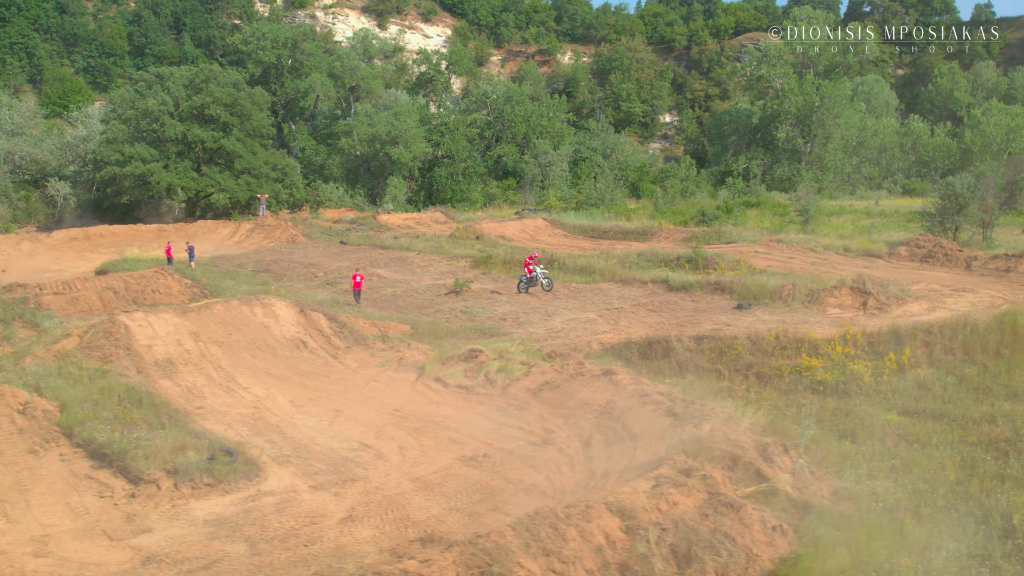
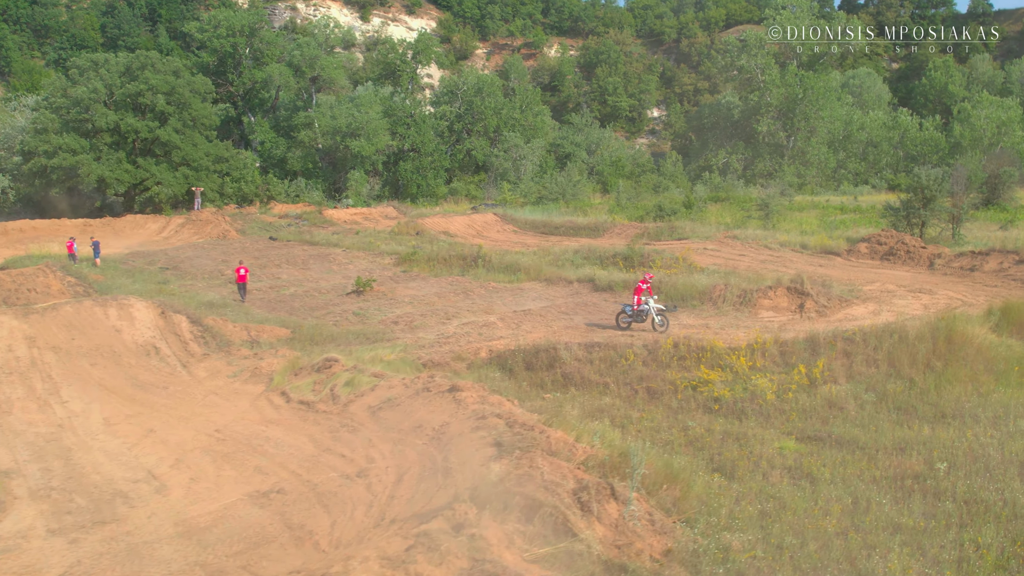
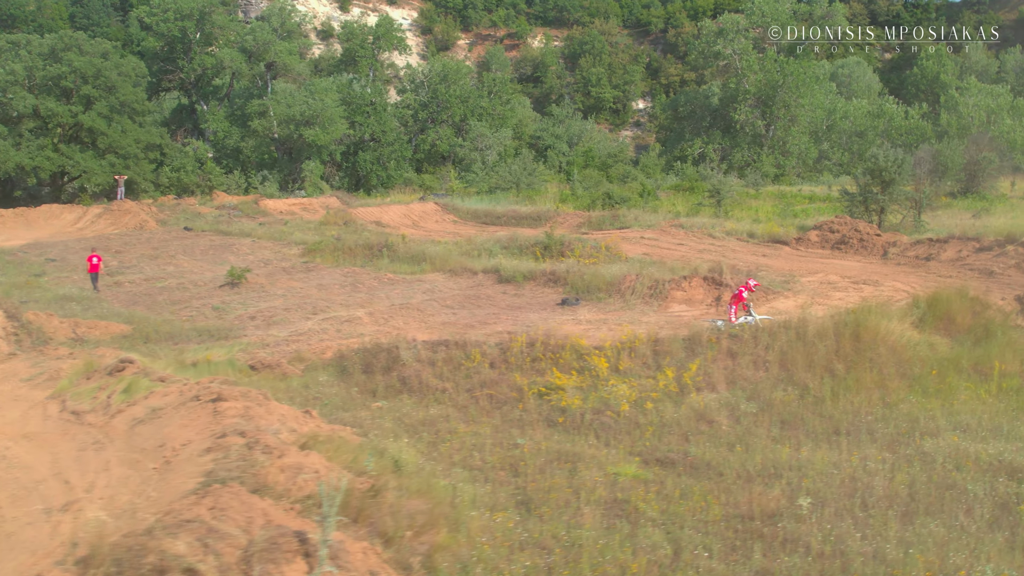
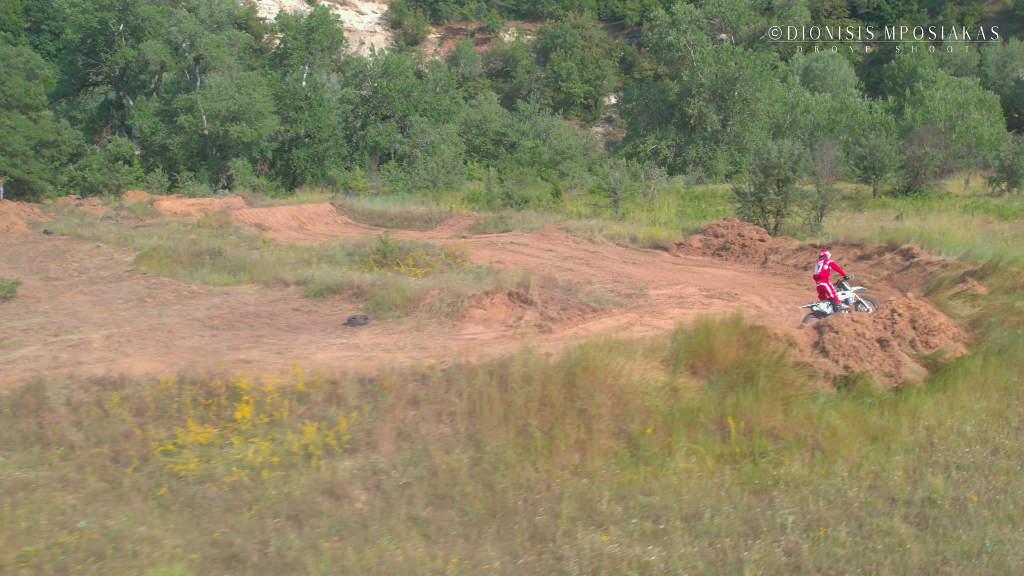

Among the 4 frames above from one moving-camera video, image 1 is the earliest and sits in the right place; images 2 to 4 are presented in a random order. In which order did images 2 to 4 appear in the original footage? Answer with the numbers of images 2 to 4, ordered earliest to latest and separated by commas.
2, 3, 4
